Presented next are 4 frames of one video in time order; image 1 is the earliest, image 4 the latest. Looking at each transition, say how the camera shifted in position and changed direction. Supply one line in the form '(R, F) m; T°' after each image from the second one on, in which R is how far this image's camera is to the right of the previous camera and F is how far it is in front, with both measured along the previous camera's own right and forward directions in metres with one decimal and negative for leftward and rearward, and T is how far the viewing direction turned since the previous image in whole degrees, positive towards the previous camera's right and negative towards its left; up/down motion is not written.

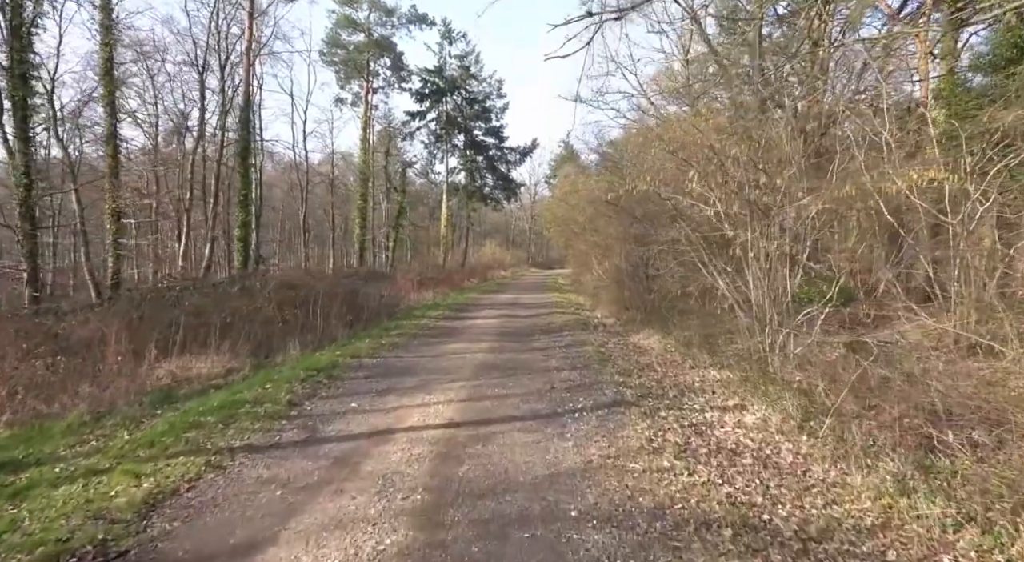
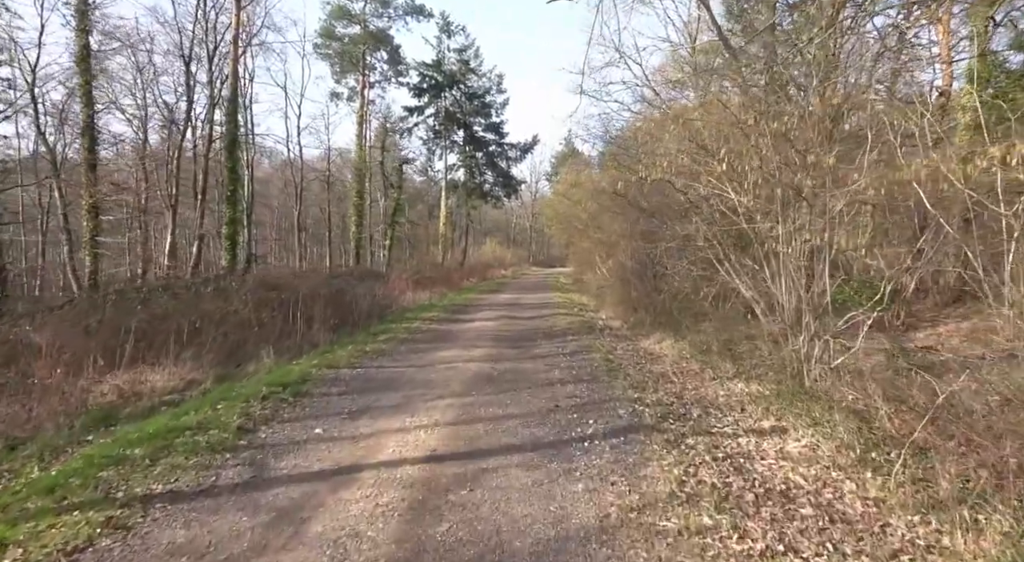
(0.0, +1.1) m; 0°
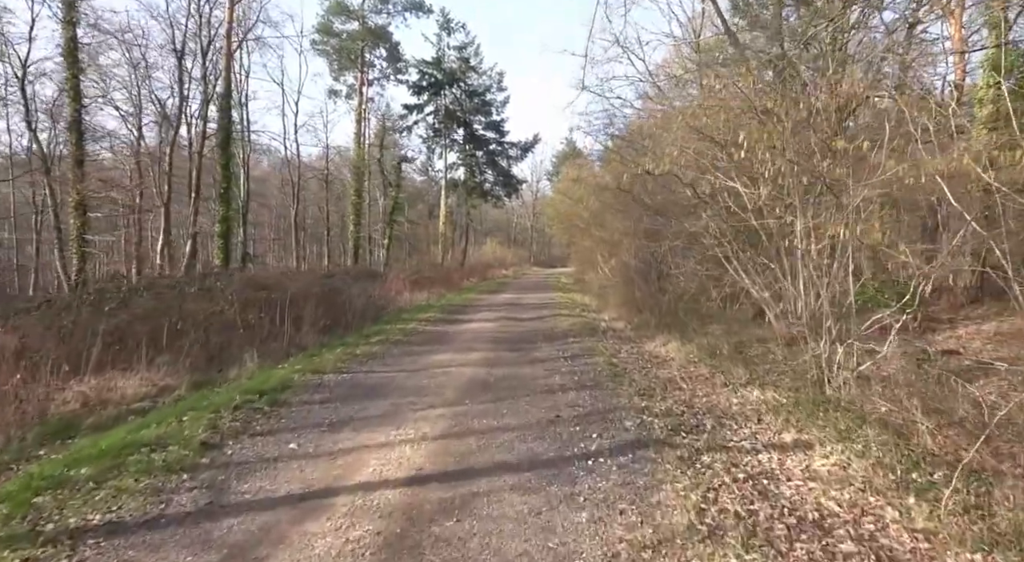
(0.0, +0.6) m; 0°
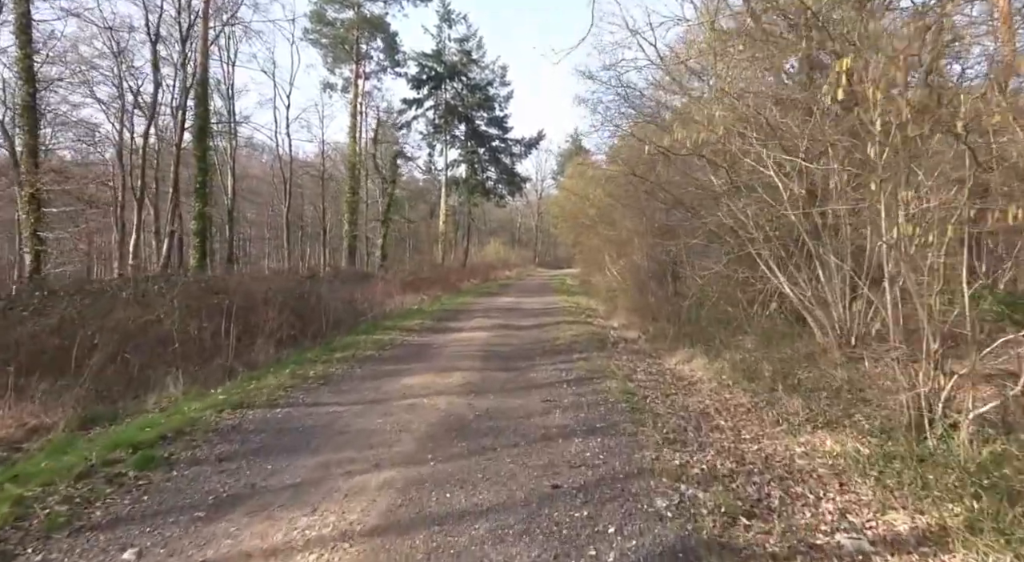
(+0.2, +1.9) m; -1°
